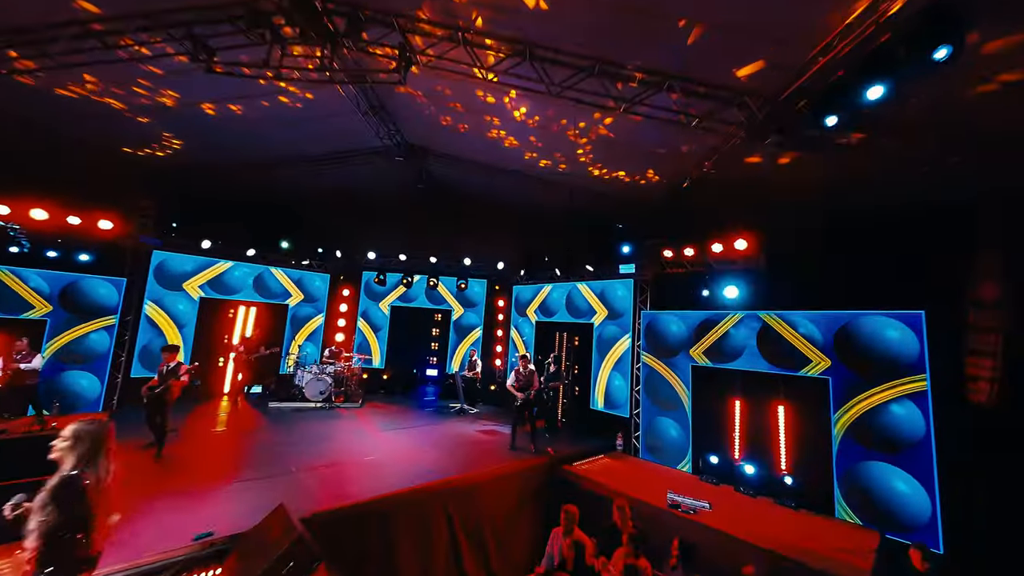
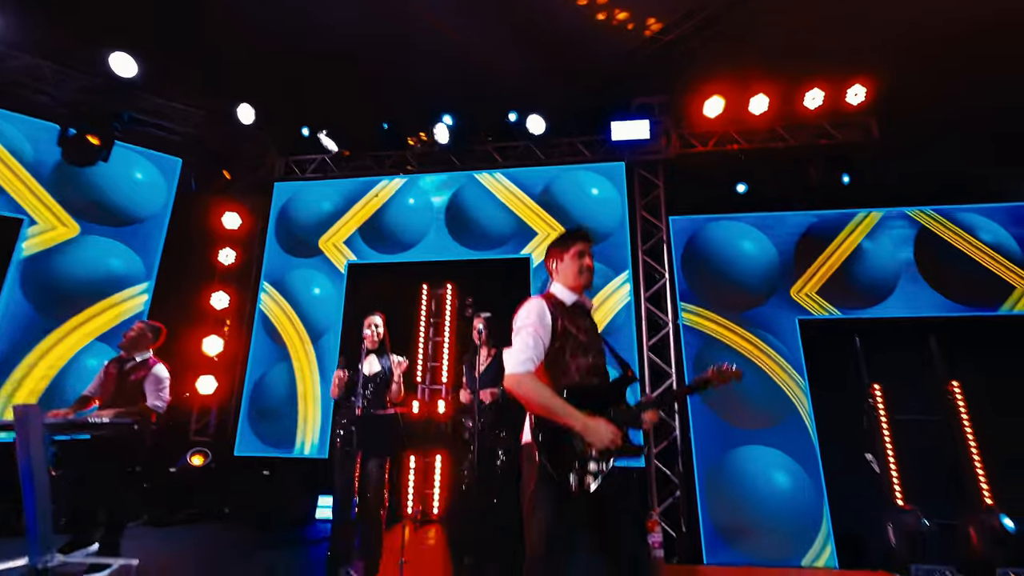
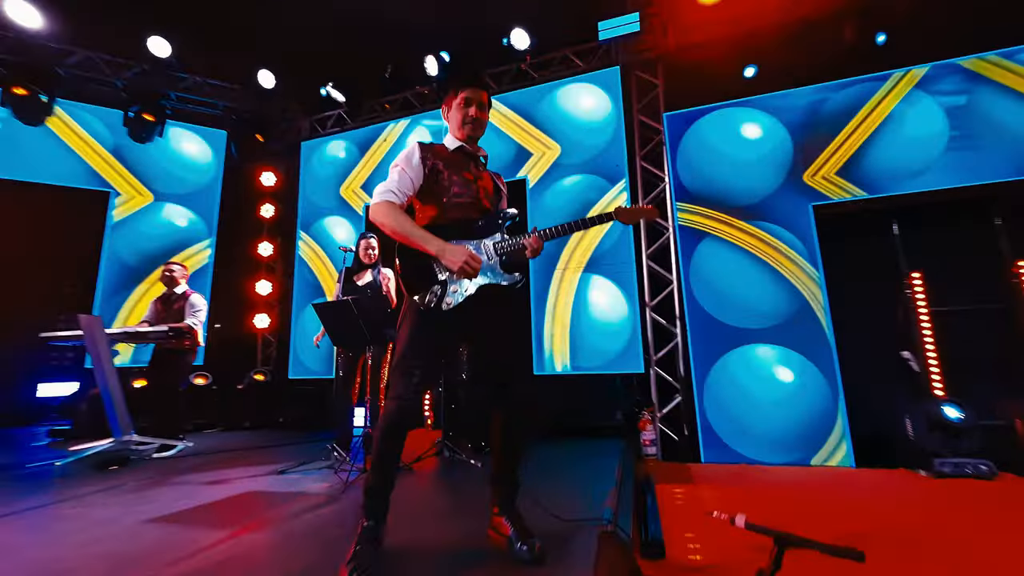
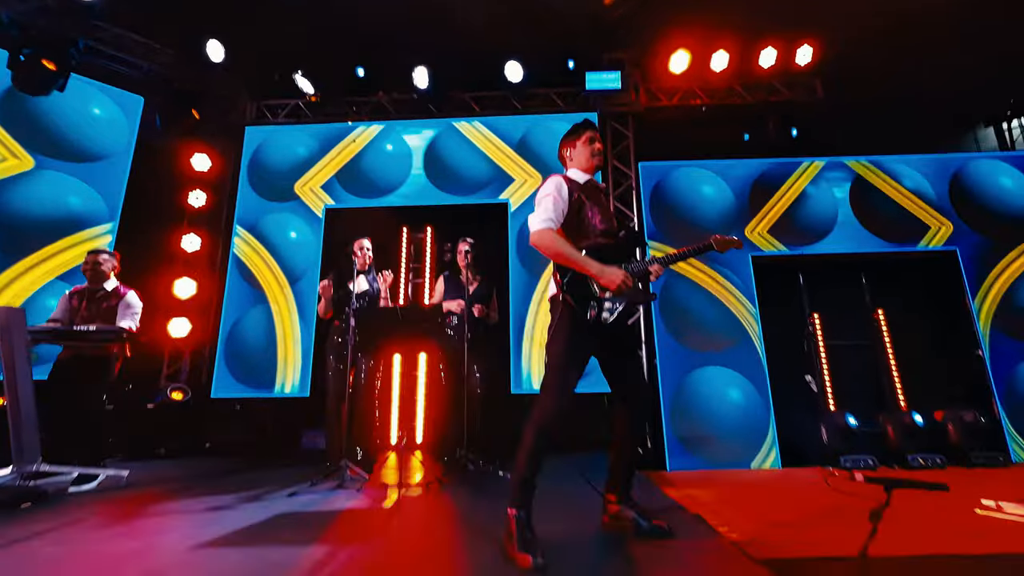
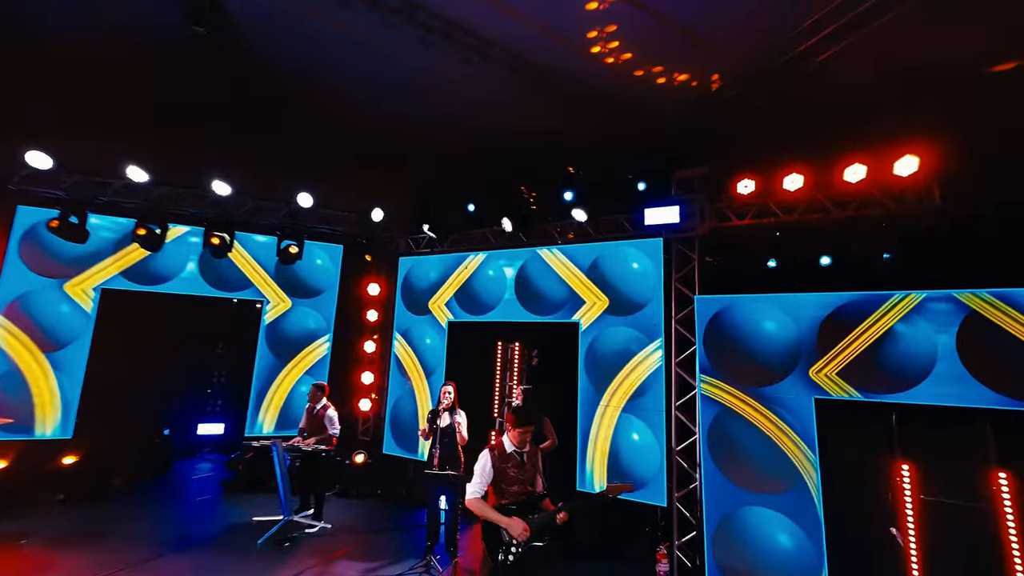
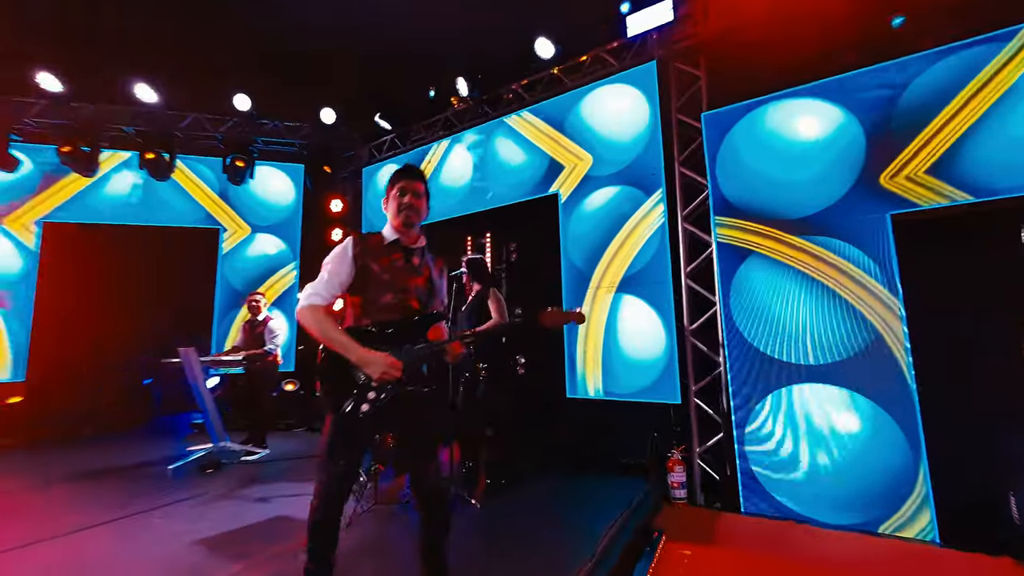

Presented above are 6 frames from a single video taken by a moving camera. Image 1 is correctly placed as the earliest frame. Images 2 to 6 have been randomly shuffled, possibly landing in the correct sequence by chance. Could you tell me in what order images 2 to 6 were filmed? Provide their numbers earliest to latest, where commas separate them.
5, 2, 4, 3, 6
